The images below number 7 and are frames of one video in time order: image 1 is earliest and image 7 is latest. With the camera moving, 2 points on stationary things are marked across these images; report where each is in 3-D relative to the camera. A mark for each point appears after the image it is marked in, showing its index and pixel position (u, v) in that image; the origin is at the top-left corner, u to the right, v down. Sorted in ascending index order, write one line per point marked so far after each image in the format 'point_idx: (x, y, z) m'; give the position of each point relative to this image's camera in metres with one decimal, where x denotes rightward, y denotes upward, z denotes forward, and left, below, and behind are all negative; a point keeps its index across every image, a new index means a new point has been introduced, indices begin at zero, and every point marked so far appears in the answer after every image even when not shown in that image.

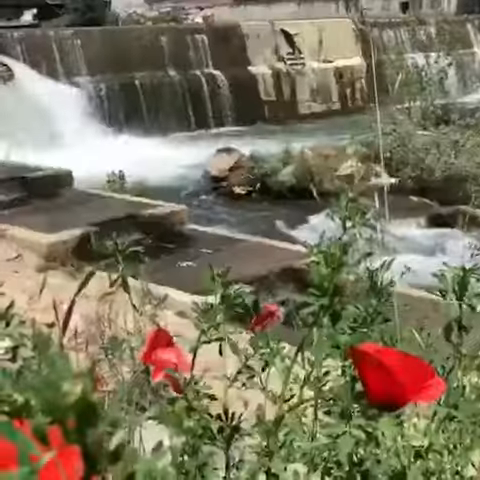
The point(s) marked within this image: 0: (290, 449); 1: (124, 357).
0: (+0.1, -0.3, +1.2) m
1: (-0.2, -0.2, +1.2) m
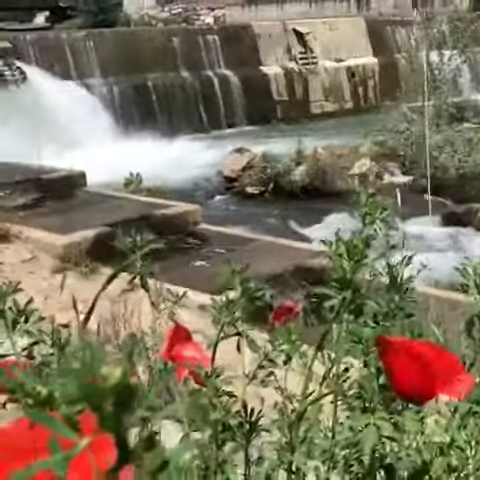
0: (+0.1, -0.3, +1.2) m
1: (-0.2, -0.2, +1.2) m
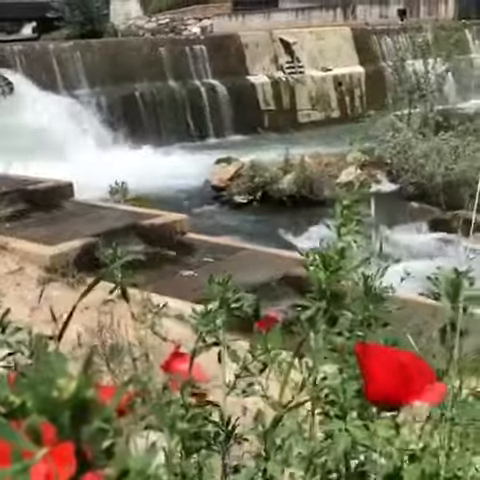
0: (+0.1, -0.4, +1.2) m
1: (-0.2, -0.2, +1.2) m
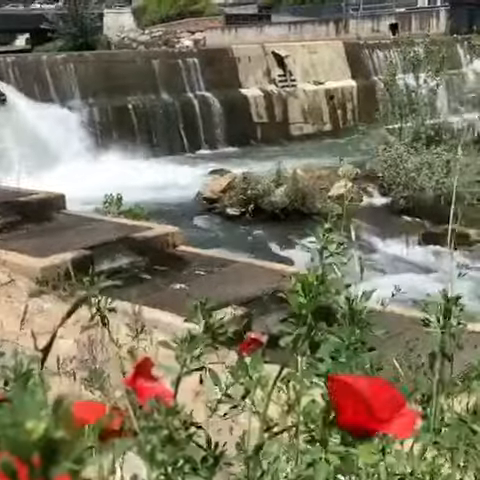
0: (+0.1, -0.4, +1.2) m
1: (-0.2, -0.2, +1.2) m
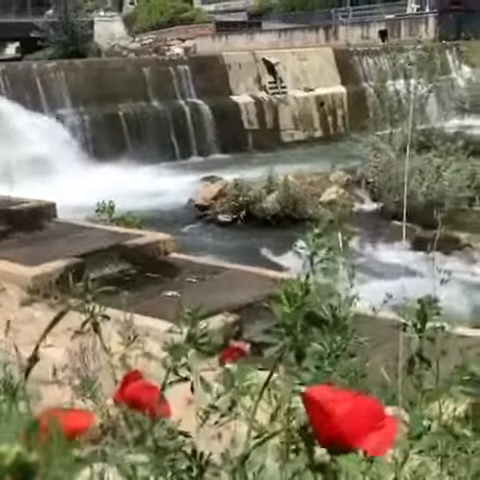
0: (+0.1, -0.4, +1.2) m
1: (-0.2, -0.2, +1.2) m
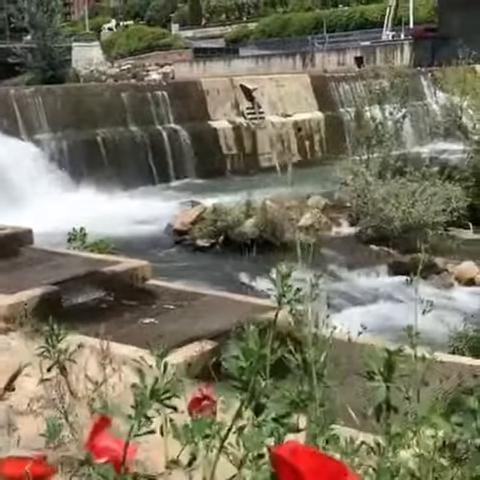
0: (+1.8, -0.6, +0.9) m
1: (+1.5, -0.5, +0.9) m
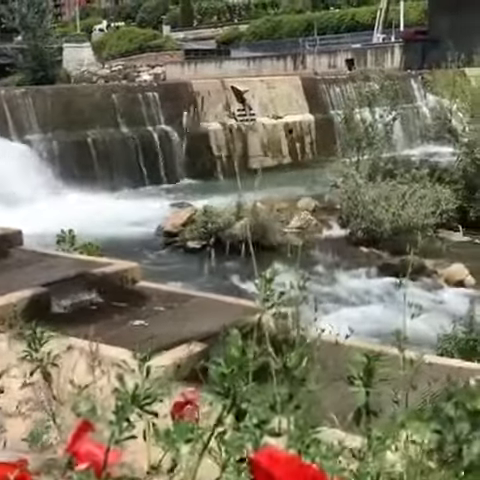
0: (+1.3, -0.8, +1.1) m
1: (+1.0, -0.7, +1.1) m
